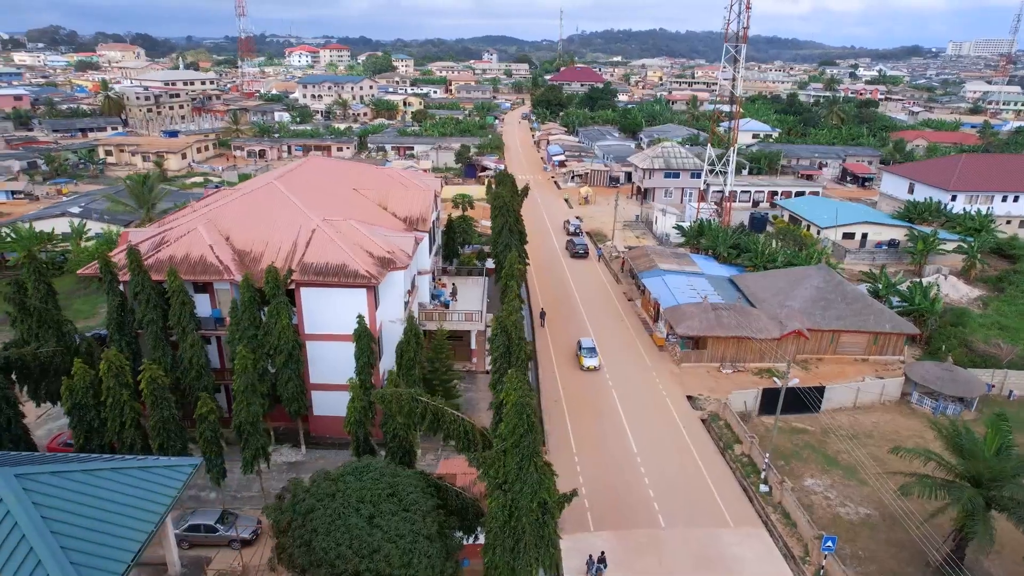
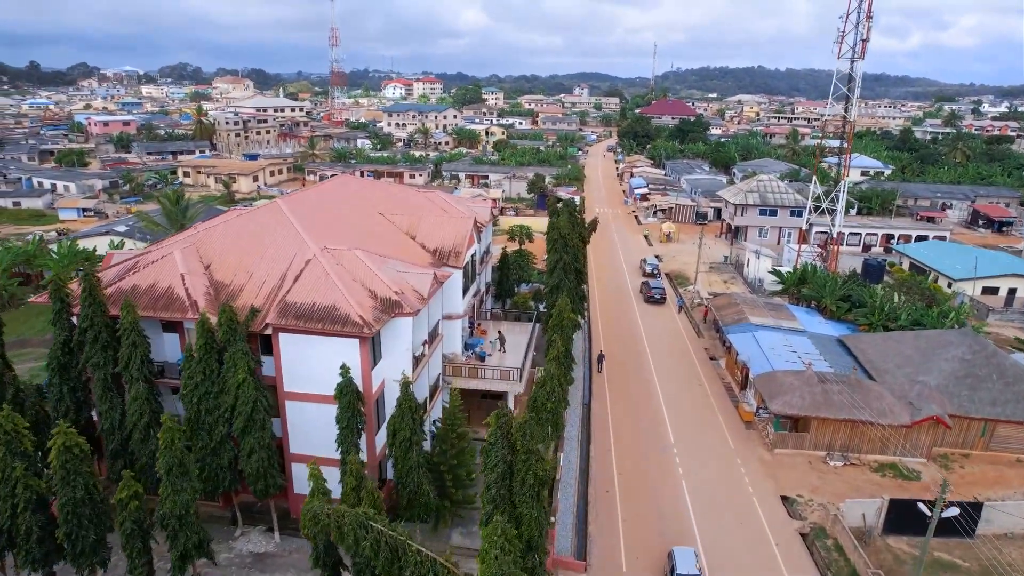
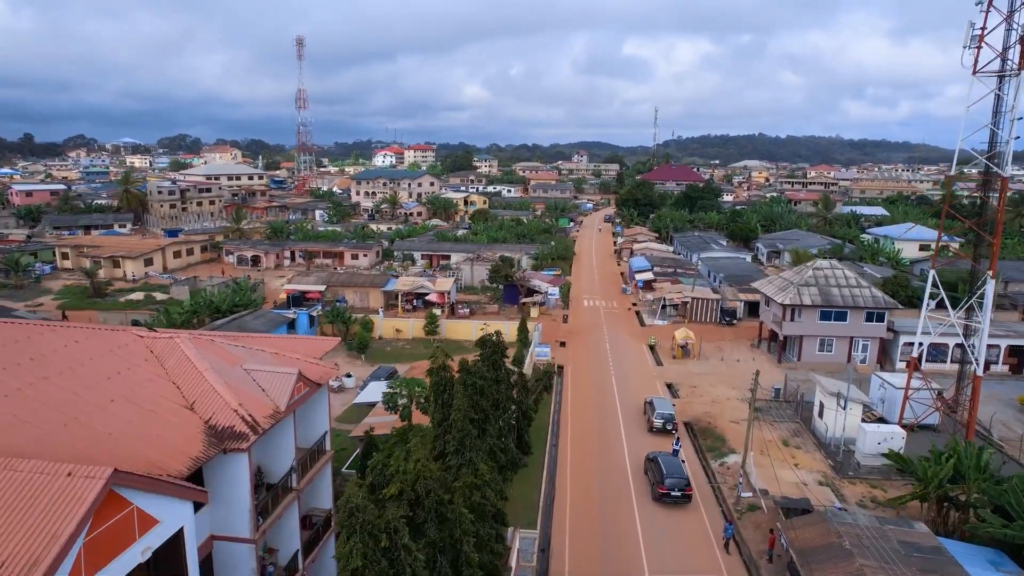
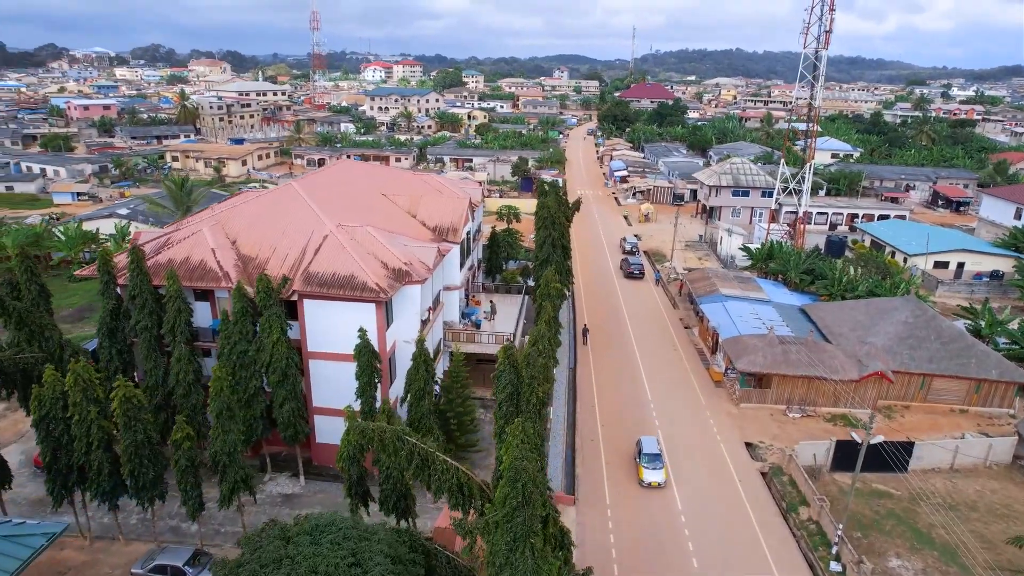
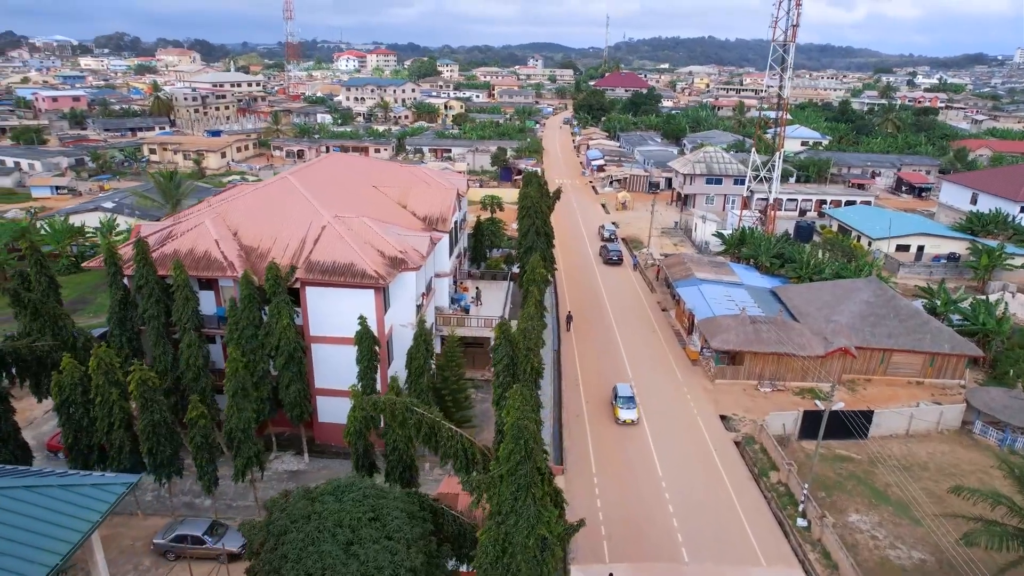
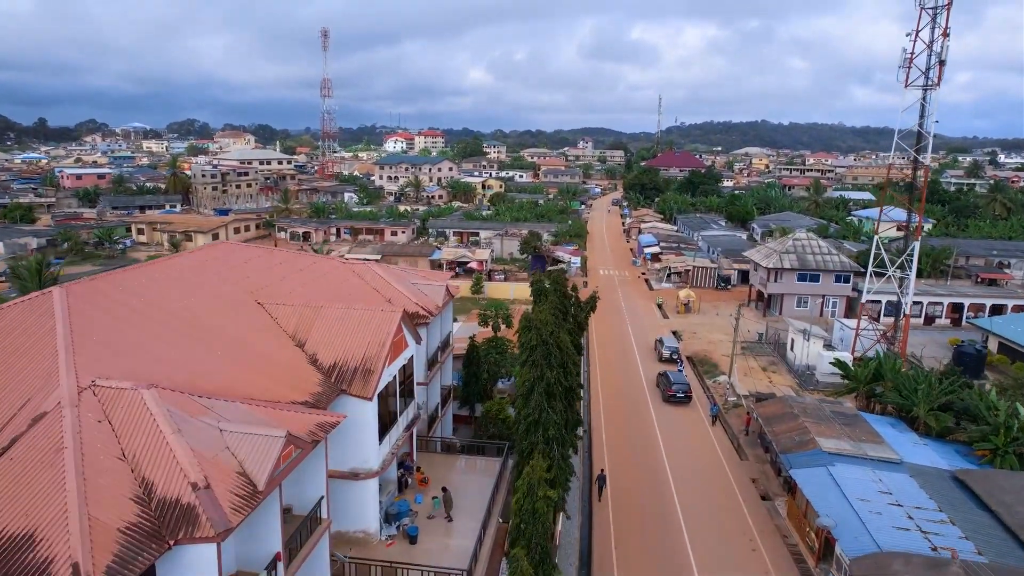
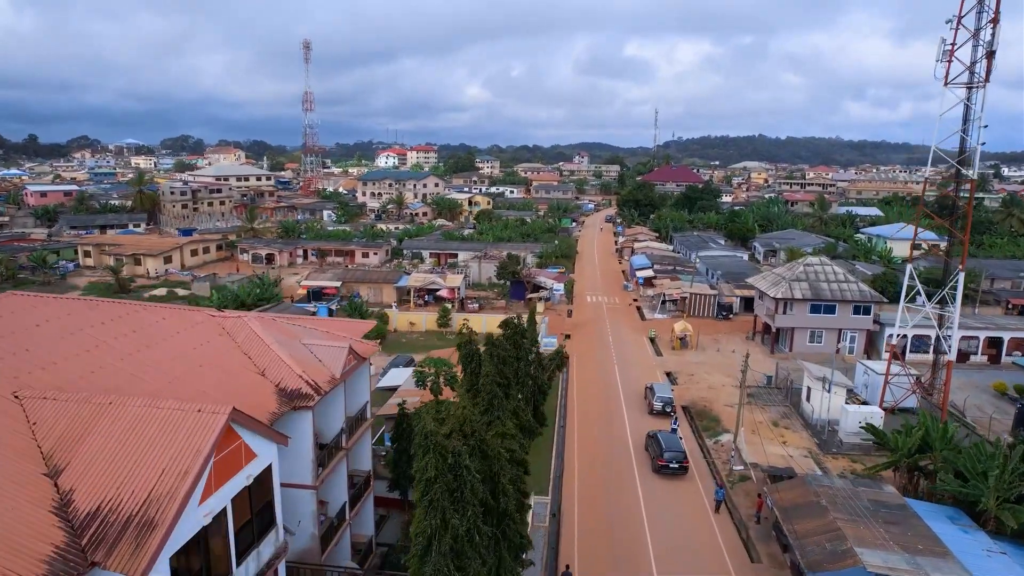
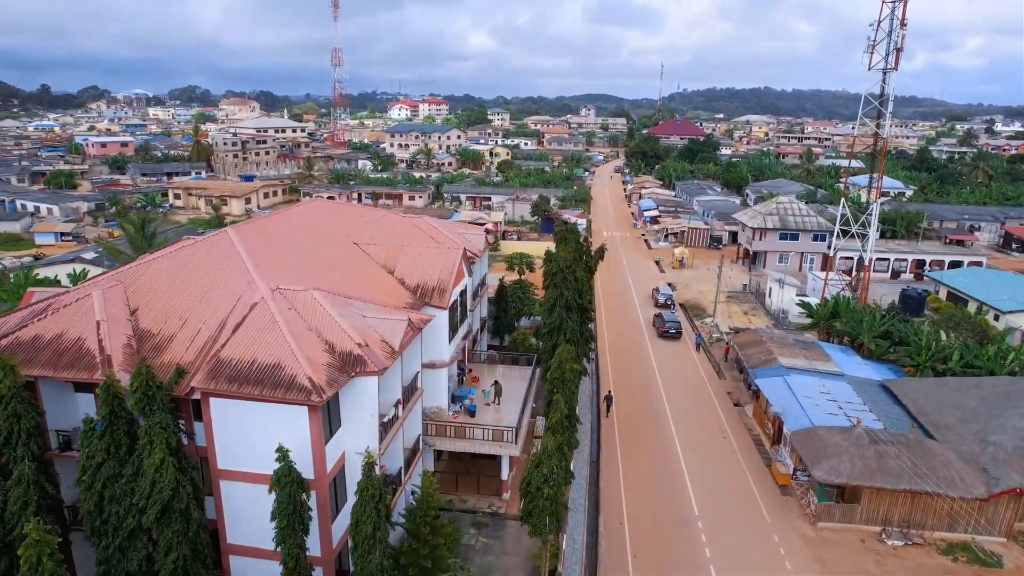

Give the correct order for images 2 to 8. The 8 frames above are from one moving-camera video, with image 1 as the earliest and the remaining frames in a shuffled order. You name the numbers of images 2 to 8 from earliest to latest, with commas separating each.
5, 4, 2, 8, 6, 7, 3
